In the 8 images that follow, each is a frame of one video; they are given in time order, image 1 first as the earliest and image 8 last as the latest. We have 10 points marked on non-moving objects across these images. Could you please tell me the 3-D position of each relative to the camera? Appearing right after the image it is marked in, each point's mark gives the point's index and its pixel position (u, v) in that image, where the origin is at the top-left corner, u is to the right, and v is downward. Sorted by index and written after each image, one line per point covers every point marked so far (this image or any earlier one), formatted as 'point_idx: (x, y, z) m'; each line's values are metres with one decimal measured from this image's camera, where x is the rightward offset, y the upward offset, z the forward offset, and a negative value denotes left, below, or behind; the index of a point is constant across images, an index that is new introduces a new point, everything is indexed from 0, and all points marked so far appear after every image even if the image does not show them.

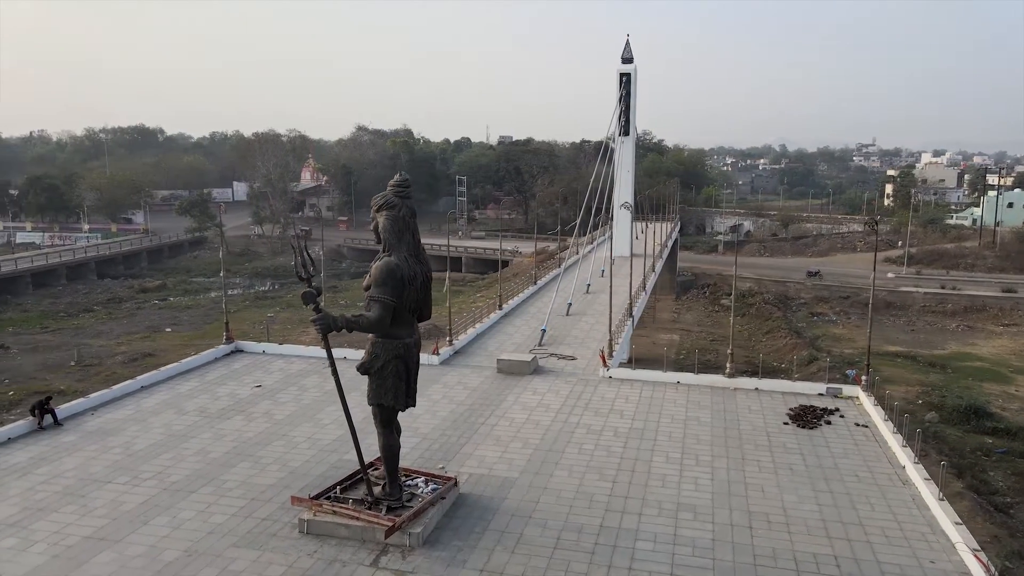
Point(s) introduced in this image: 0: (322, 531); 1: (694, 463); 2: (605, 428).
0: (-2.3, -3.0, +9.0) m
1: (+2.8, -2.7, +11.2) m
2: (+1.6, -2.4, +12.7) m
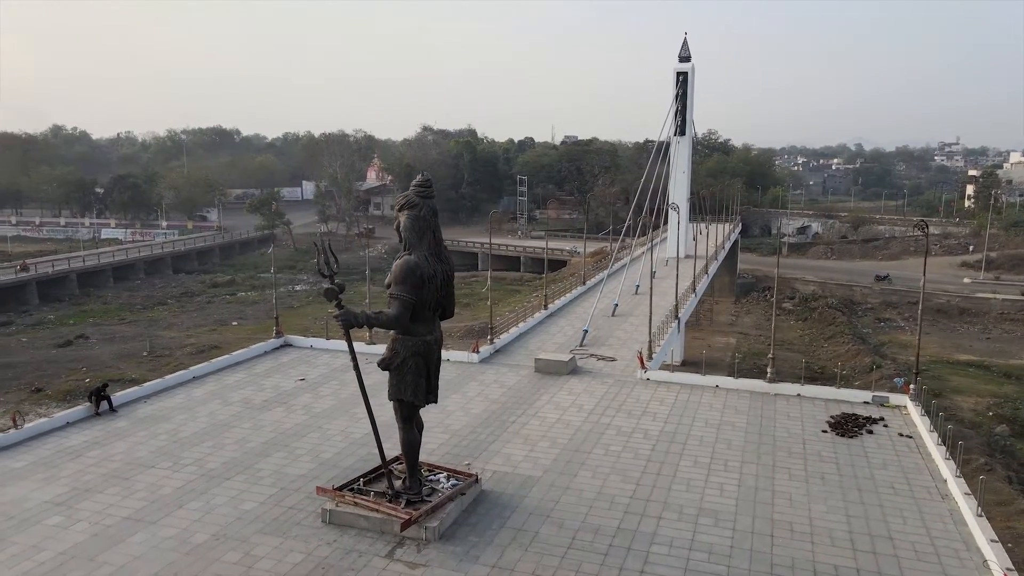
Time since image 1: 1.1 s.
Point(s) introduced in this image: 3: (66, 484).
0: (-2.1, -2.9, +9.3) m
1: (+3.1, -2.7, +11.0) m
2: (+2.1, -2.4, +12.6) m
3: (-6.5, -2.8, +10.7) m
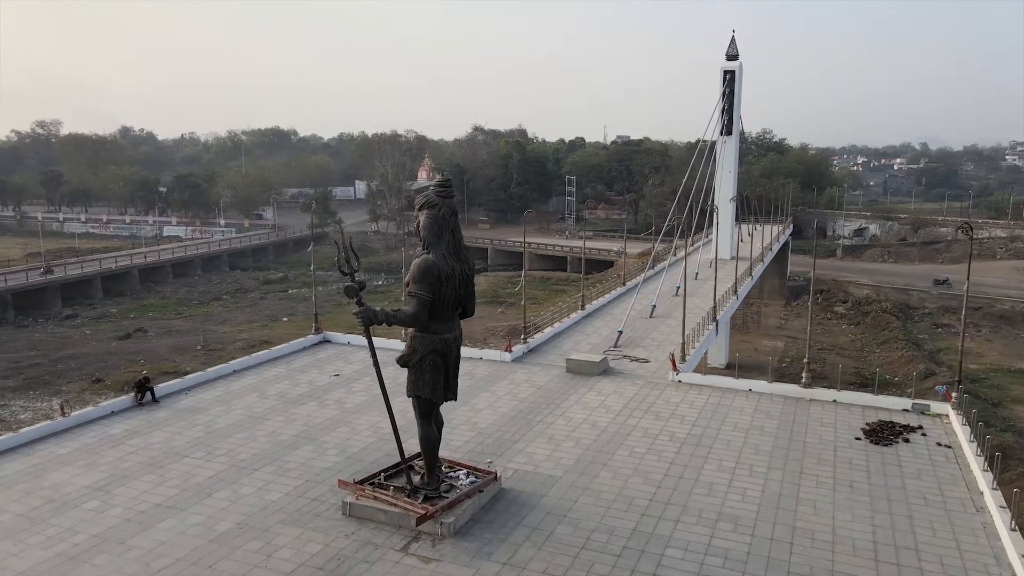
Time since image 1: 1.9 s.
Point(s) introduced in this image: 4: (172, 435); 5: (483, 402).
0: (-1.9, -2.9, +9.4) m
1: (+3.4, -2.7, +10.8) m
2: (+2.6, -2.5, +12.5) m
3: (-6.2, -2.7, +11.2) m
4: (-5.8, -2.5, +12.6) m
5: (-0.6, -2.2, +14.2) m
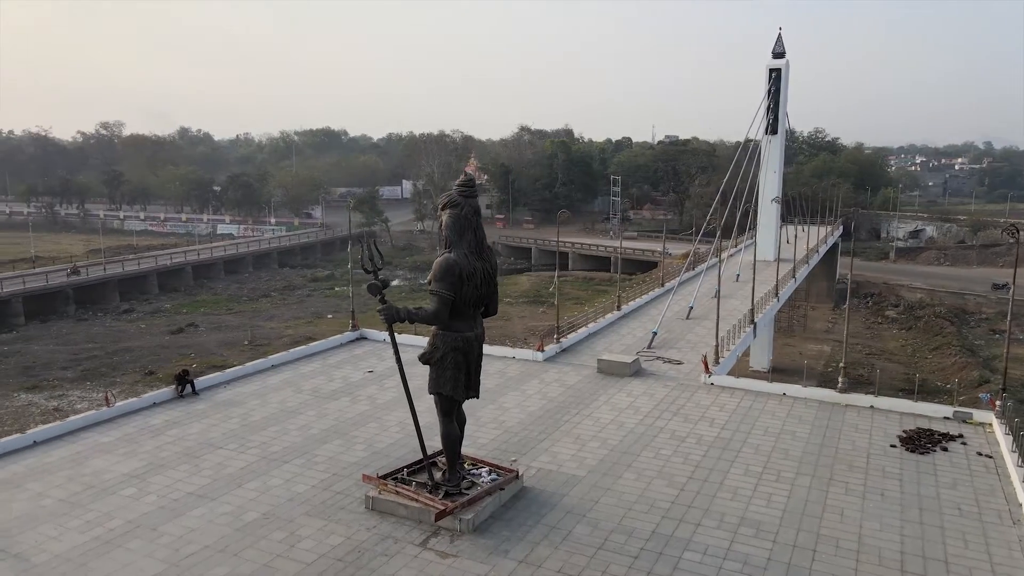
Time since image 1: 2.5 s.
0: (-1.7, -2.9, +9.6) m
1: (+3.8, -2.8, +10.6) m
2: (+3.0, -2.5, +12.4) m
3: (-5.8, -2.7, +11.6) m
4: (-5.3, -2.4, +12.9) m
5: (0.0, -2.2, +14.3) m
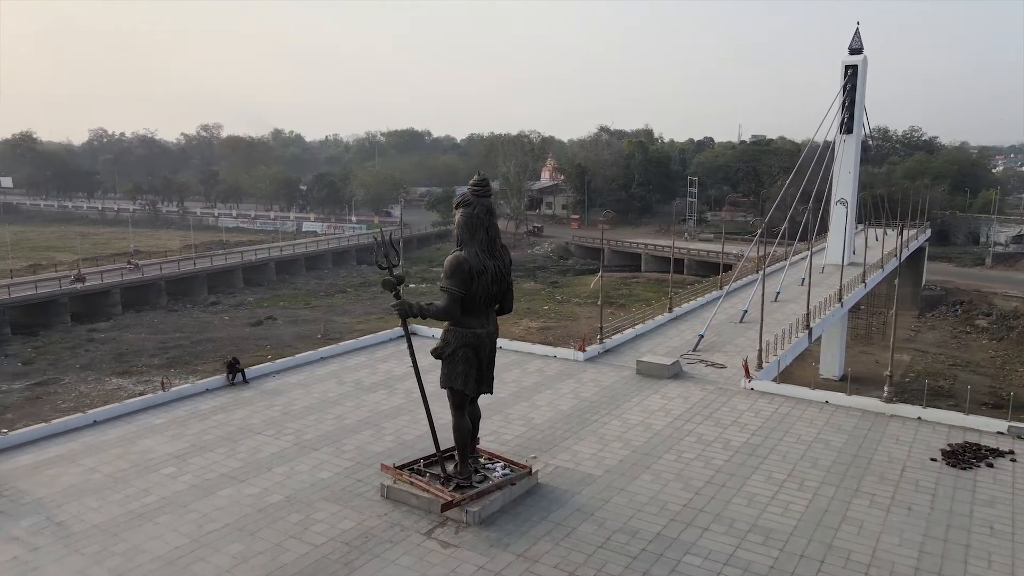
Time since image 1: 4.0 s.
0: (-1.5, -2.8, +9.9) m
1: (+4.0, -2.8, +10.3) m
2: (+3.4, -2.5, +12.2) m
3: (-5.4, -2.5, +12.3) m
4: (-4.8, -2.3, +13.6) m
5: (+0.6, -2.2, +14.4) m
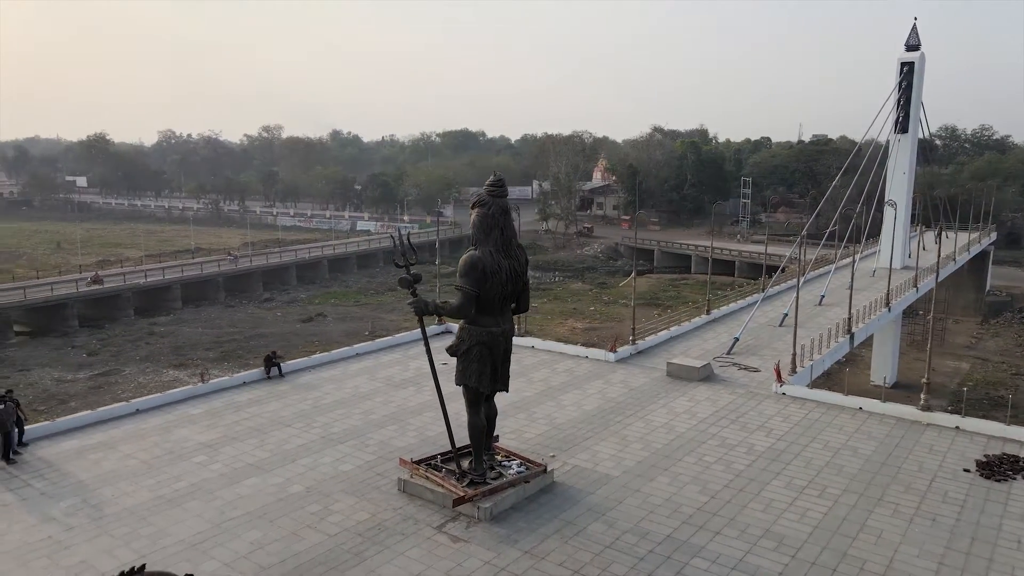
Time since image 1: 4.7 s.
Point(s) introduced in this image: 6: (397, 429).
0: (-1.3, -2.8, +10.1) m
1: (+4.2, -2.8, +10.1) m
2: (+3.8, -2.5, +12.0) m
3: (-5.1, -2.5, +12.8) m
4: (-4.3, -2.3, +14.0) m
5: (+1.2, -2.2, +14.4) m
6: (-2.0, -2.5, +12.8) m
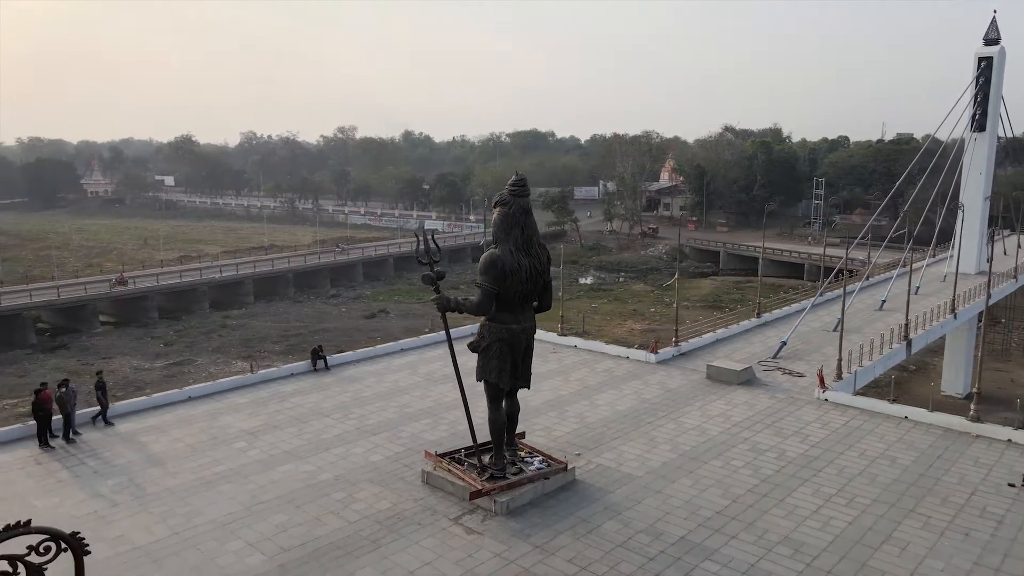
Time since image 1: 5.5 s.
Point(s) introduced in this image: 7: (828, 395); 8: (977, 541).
0: (-1.1, -2.7, +10.3) m
1: (+4.4, -2.9, +9.9) m
2: (+4.2, -2.6, +11.8) m
3: (-4.5, -2.4, +13.3) m
4: (-3.7, -2.2, +14.5) m
5: (+1.8, -2.2, +14.4) m
6: (-1.5, -2.4, +13.1) m
7: (+6.1, -2.1, +14.2) m
8: (+5.6, -3.1, +8.9) m
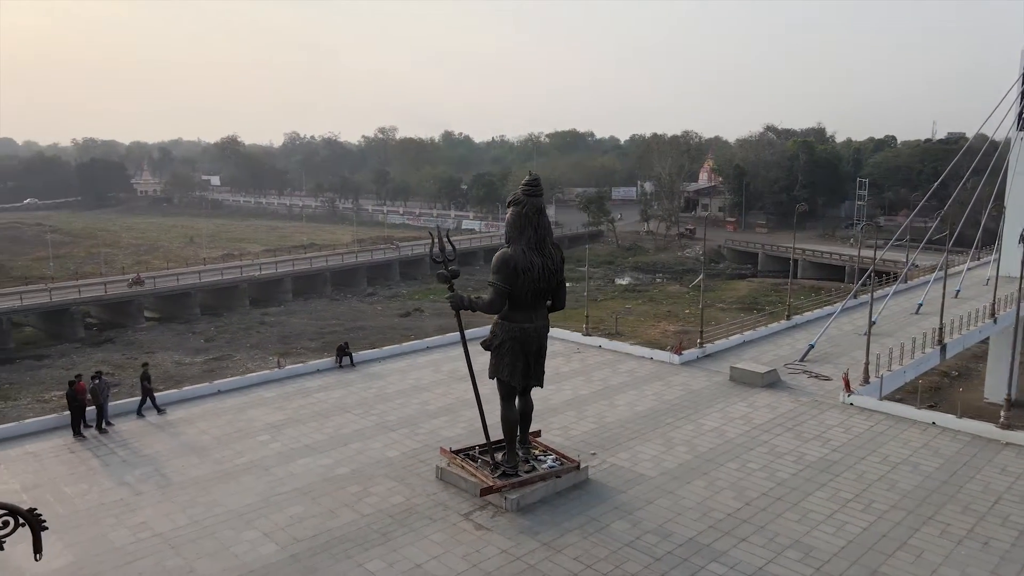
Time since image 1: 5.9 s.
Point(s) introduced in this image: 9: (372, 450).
0: (-0.9, -2.7, +10.5) m
1: (+4.6, -2.9, +9.7) m
2: (+4.4, -2.6, +11.6) m
3: (-4.2, -2.3, +13.6) m
4: (-3.3, -2.1, +14.8) m
5: (+2.2, -2.2, +14.4) m
6: (-1.1, -2.4, +13.2) m
7: (+6.5, -2.1, +14.0) m
8: (+5.7, -3.1, +8.7) m
9: (-2.2, -2.6, +11.8) m
